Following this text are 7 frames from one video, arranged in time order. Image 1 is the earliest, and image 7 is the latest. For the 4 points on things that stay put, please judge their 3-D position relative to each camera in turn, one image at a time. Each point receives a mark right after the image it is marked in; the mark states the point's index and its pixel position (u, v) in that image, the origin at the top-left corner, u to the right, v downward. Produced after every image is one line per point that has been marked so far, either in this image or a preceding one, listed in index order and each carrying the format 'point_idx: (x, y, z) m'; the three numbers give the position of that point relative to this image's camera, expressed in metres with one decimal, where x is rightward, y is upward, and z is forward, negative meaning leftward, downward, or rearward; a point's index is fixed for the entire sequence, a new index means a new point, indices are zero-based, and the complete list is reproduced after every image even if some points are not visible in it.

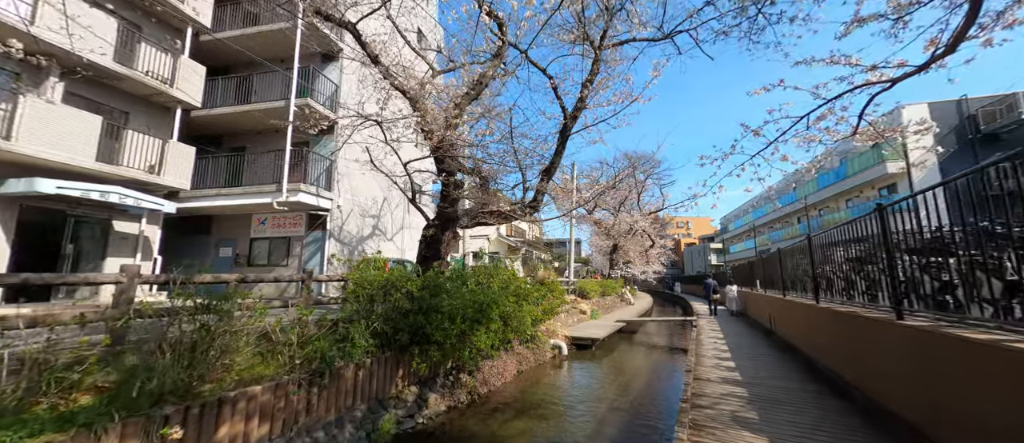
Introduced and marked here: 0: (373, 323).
0: (-1.5, -1.1, +4.1) m
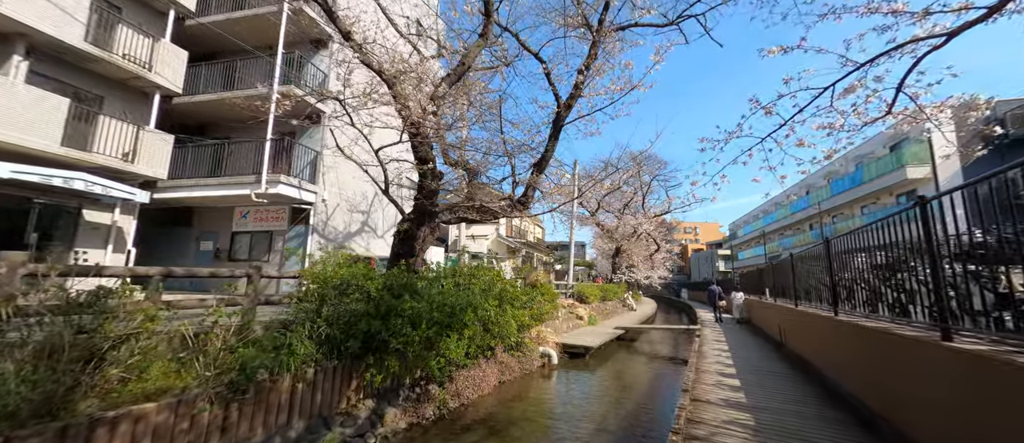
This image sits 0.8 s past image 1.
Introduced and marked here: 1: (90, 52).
0: (-1.8, -1.0, +3.5) m
1: (-8.0, +3.2, +7.4) m
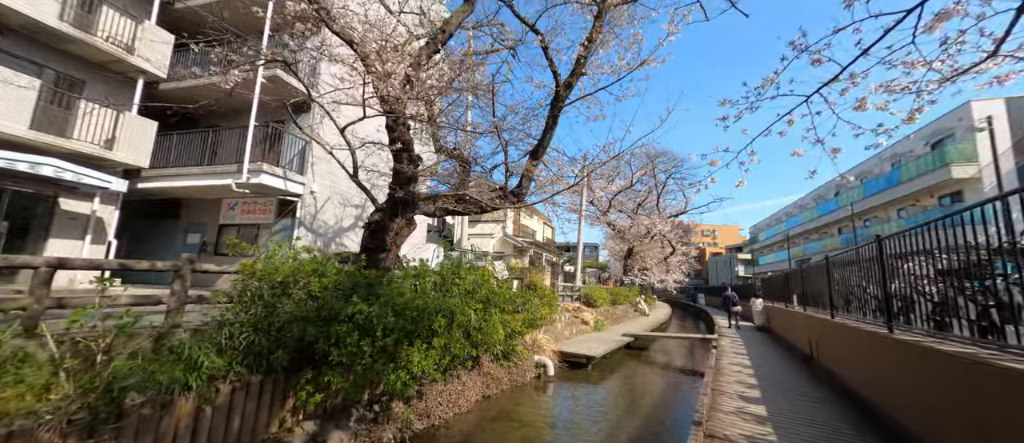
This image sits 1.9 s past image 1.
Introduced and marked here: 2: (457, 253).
0: (-2.0, -0.9, +2.9) m
1: (-8.1, +3.4, +7.0) m
2: (-1.2, -0.7, +8.3) m
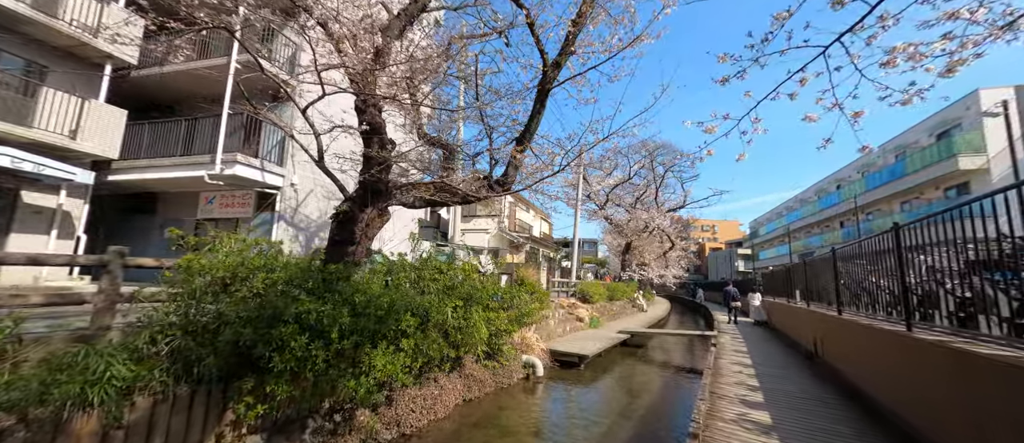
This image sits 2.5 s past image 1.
0: (-2.2, -0.8, +2.5) m
1: (-8.3, +3.5, +6.6) m
2: (-1.4, -0.6, +7.9) m
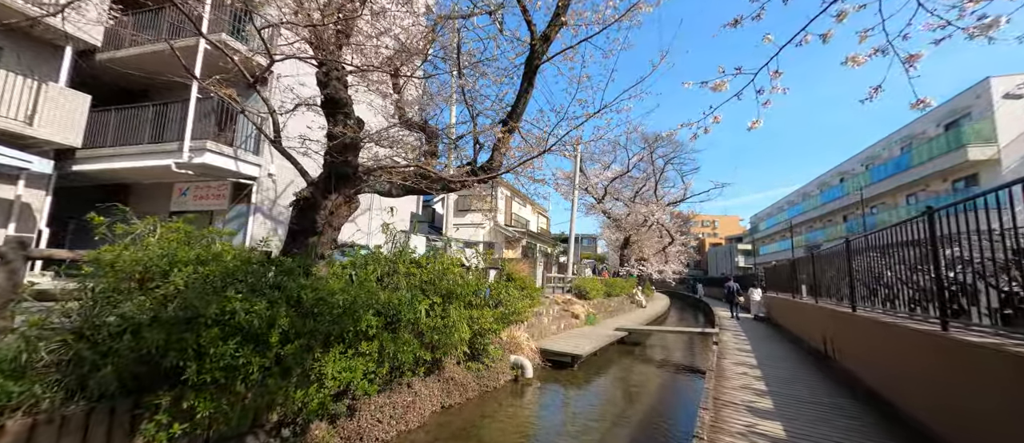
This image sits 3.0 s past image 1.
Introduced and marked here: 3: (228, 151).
0: (-2.4, -0.7, +2.0) m
1: (-8.5, +3.7, +6.0) m
2: (-1.6, -0.4, +7.5) m
3: (-5.4, +1.3, +7.3) m
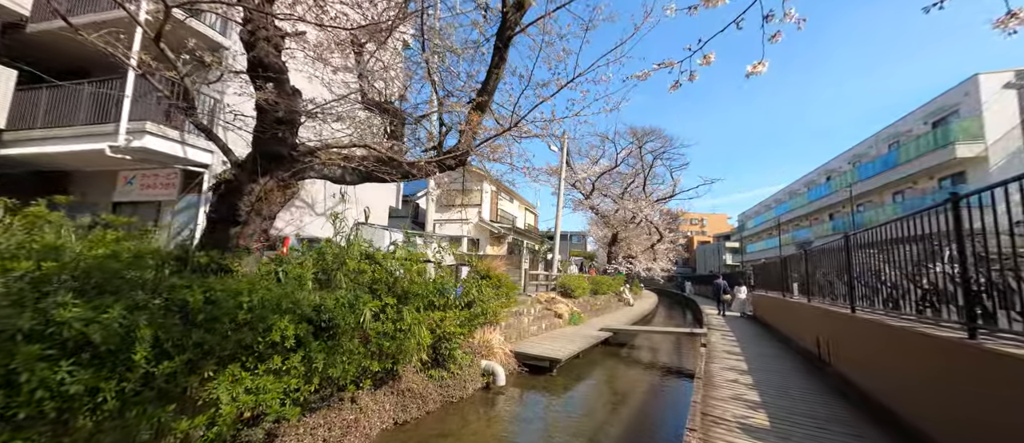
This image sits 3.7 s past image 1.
0: (-2.7, -0.6, +1.4) m
1: (-8.9, +3.8, +5.3) m
2: (-2.1, -0.3, +6.9) m
3: (-5.8, +1.5, +6.6) m
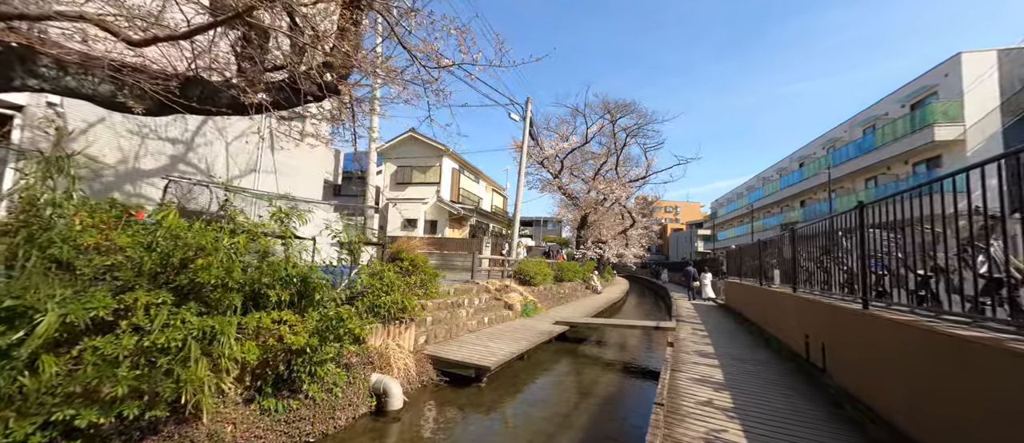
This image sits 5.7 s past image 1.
0: (-3.5, -0.3, -0.2) m
1: (-9.8, +4.3, +3.1) m
2: (-3.1, +0.2, +5.2) m
3: (-6.8, +2.0, +4.7) m
